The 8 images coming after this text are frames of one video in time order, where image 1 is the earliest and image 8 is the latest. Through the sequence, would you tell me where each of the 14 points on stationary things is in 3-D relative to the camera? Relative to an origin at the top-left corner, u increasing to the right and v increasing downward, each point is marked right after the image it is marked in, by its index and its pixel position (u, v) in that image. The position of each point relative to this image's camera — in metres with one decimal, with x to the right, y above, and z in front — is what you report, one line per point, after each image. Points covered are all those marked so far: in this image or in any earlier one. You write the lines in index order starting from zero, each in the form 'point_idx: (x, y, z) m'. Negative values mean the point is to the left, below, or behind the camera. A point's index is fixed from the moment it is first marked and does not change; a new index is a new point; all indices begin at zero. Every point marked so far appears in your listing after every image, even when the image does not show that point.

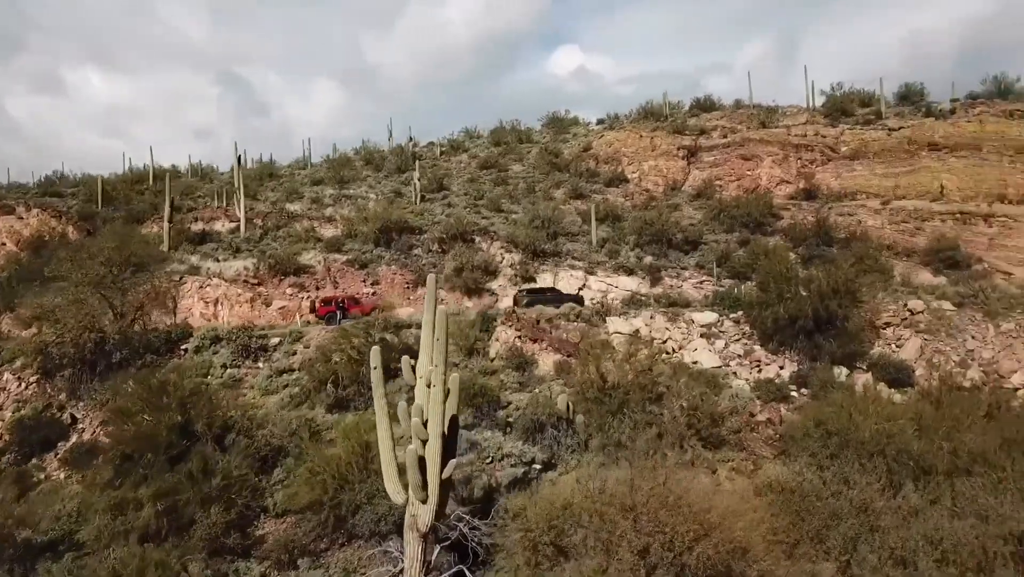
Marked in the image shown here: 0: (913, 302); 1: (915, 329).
0: (+7.8, -0.3, +15.3) m
1: (+7.6, -0.8, +14.8) m
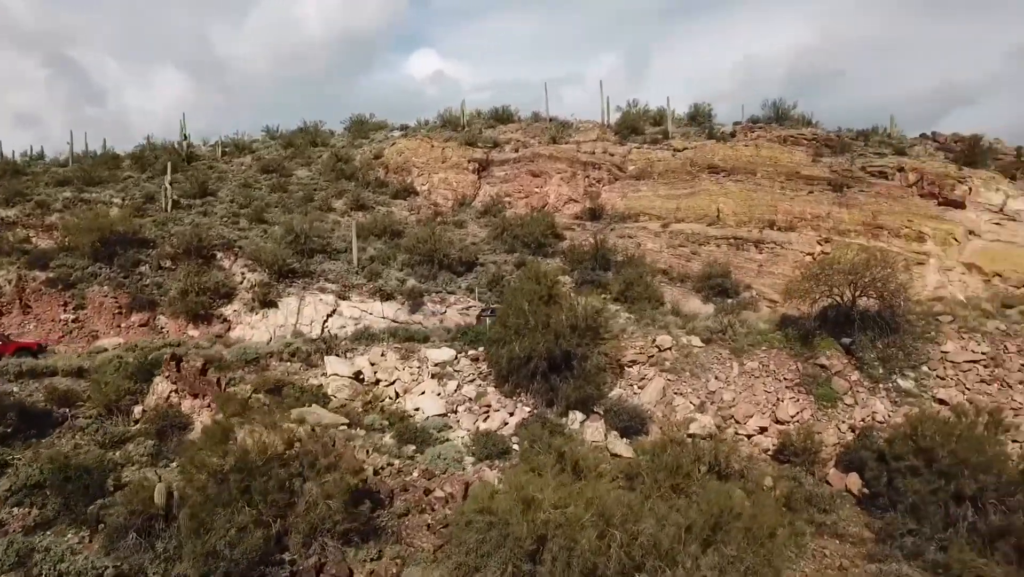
0: (+2.7, -0.9, +14.4) m
1: (+2.6, -1.4, +13.8) m
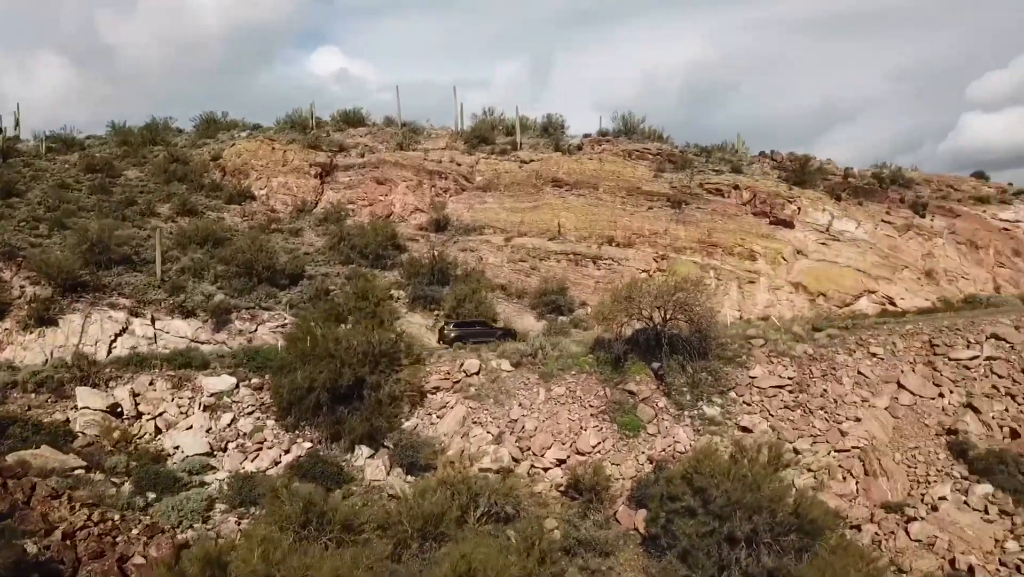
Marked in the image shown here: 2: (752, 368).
0: (-0.7, -1.3, +13.5) m
1: (-0.8, -1.7, +13.0) m
2: (+4.2, -1.4, +13.8) m
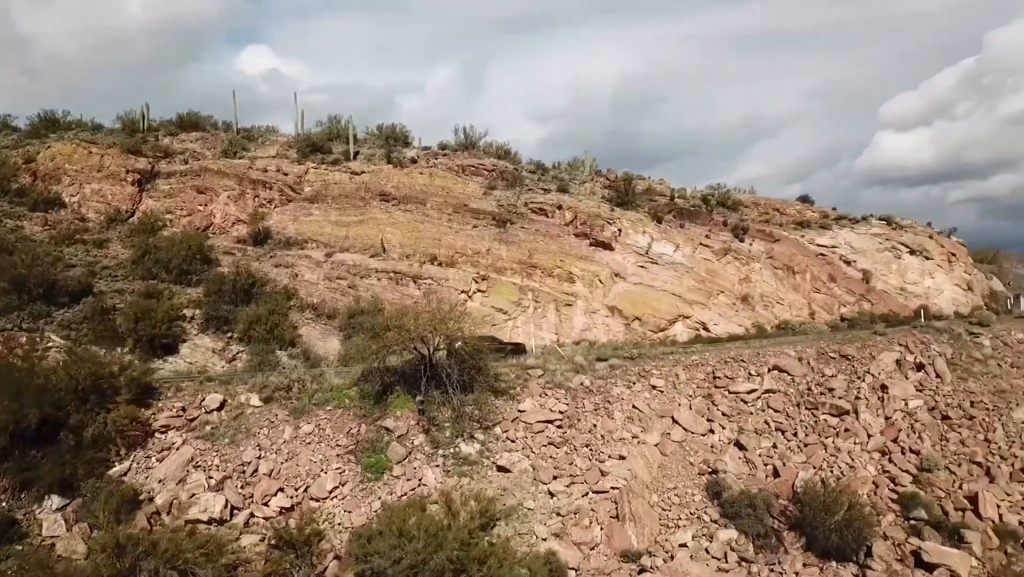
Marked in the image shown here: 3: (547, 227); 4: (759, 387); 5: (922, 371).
0: (-4.7, -1.7, +12.4) m
1: (-4.7, -2.2, +11.8) m
2: (+0.2, -1.9, +13.1) m
3: (+0.9, +1.6, +19.7) m
4: (+4.3, -1.7, +13.8) m
5: (+7.2, -1.5, +13.9) m
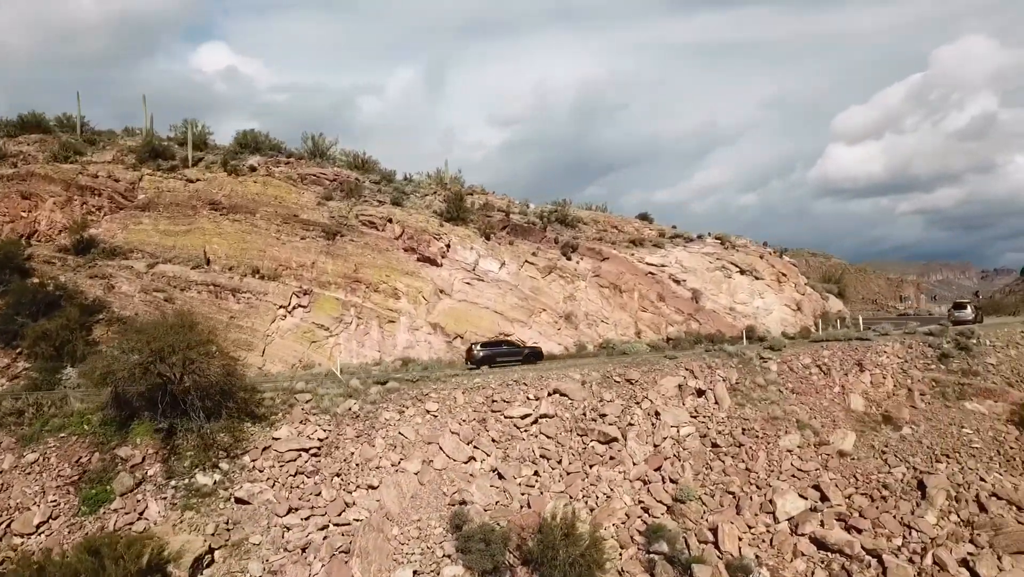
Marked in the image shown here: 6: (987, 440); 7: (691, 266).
0: (-8.5, -1.9, +11.6) m
1: (-8.5, -2.4, +11.0) m
2: (-3.7, -2.2, +12.5) m
3: (-3.3, +1.2, +19.2) m
4: (+0.4, -2.1, +13.4) m
5: (+3.3, -1.9, +13.8) m
6: (+7.9, -2.5, +13.1) m
7: (+4.5, +0.6, +19.8) m
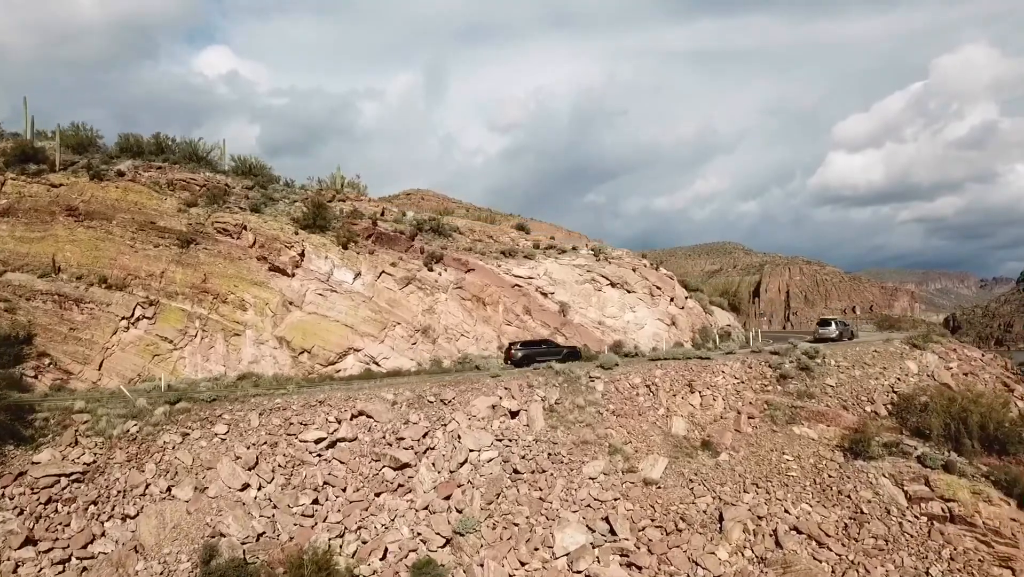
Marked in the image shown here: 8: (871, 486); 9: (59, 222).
0: (-11.8, -2.1, +10.7) m
1: (-11.8, -2.6, +10.1) m
2: (-7.0, -2.4, +11.7) m
3: (-6.6, +0.9, +18.4) m
4: (-2.9, -2.3, +12.6) m
5: (0.0, -2.1, +13.0) m
6: (+4.6, -2.8, +12.3) m
7: (+1.2, +0.3, +19.0) m
8: (+5.4, -3.0, +12.0) m
9: (-11.2, +1.7, +19.6) m
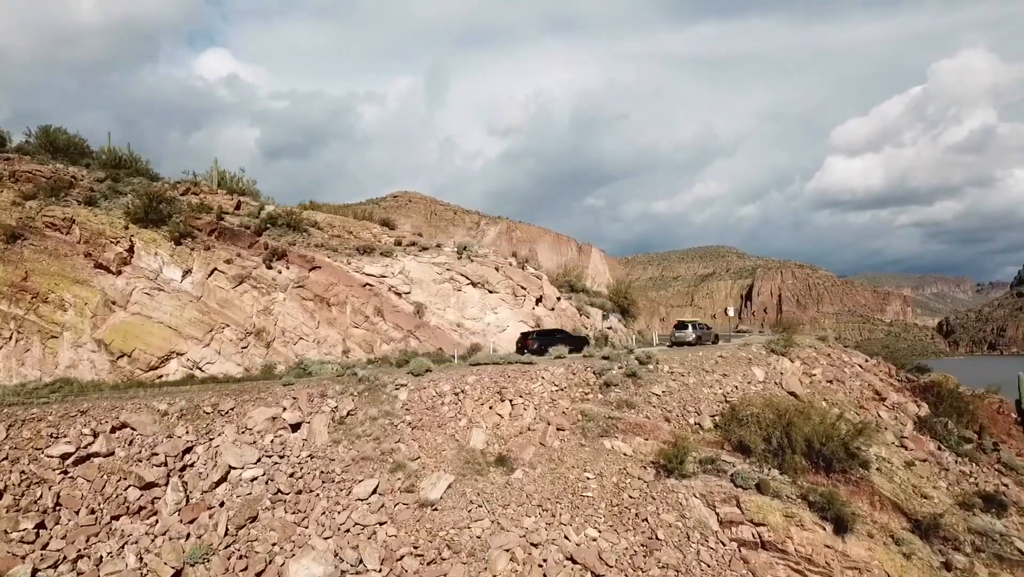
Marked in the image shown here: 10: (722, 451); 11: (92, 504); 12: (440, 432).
0: (-15.0, -2.0, +9.4) m
1: (-15.0, -2.5, +8.8) m
2: (-10.2, -2.4, +10.4) m
3: (-9.8, +1.0, +17.1) m
4: (-6.1, -2.3, +11.3) m
5: (-3.2, -2.1, +11.7) m
6: (+1.3, -2.8, +11.0) m
7: (-2.1, +0.3, +17.7) m
8: (+2.2, -3.0, +10.7) m
9: (-14.5, +1.7, +18.2) m
10: (+3.1, -2.4, +11.6) m
11: (-5.6, -2.9, +10.6) m
12: (-1.1, -2.2, +11.9) m
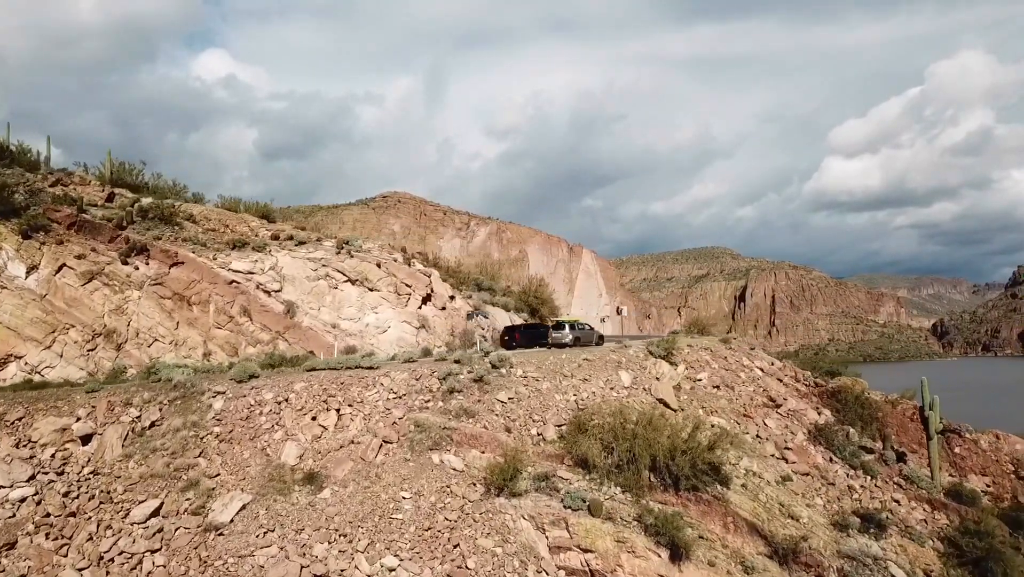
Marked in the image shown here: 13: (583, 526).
0: (-17.5, -2.0, +8.0) m
1: (-17.4, -2.5, +7.4) m
2: (-12.6, -2.3, +9.1) m
3: (-12.3, +1.0, +15.8) m
4: (-8.6, -2.2, +10.0) m
5: (-5.7, -2.1, +10.4) m
6: (-1.1, -2.7, +9.8) m
7: (-4.5, +0.3, +16.5) m
8: (-0.2, -2.9, +9.4) m
9: (-16.9, +1.7, +16.9) m
10: (+0.7, -2.3, +10.4) m
11: (-8.1, -2.8, +9.3) m
12: (-3.5, -2.1, +10.6) m
13: (+0.8, -2.8, +9.4) m
